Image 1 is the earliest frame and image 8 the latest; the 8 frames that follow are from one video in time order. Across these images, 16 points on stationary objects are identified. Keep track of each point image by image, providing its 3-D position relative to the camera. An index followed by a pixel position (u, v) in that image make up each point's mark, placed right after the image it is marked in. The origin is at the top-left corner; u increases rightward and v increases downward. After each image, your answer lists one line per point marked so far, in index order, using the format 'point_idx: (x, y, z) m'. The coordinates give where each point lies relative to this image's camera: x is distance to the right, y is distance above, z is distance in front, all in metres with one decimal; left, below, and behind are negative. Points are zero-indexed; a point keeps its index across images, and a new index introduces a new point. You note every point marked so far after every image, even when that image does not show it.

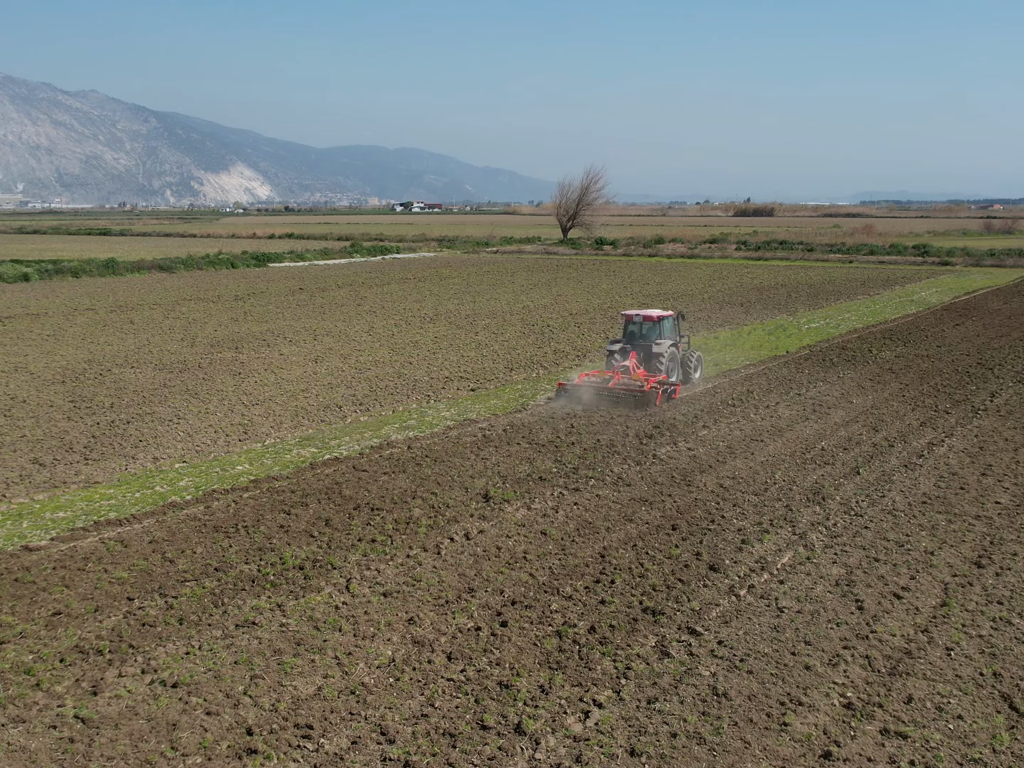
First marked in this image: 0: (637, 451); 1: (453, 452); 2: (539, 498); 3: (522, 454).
0: (+1.3, -0.7, +13.0) m
1: (-0.7, -0.7, +13.2) m
2: (+0.2, -1.0, +11.0) m
3: (+0.1, -0.8, +13.0) m
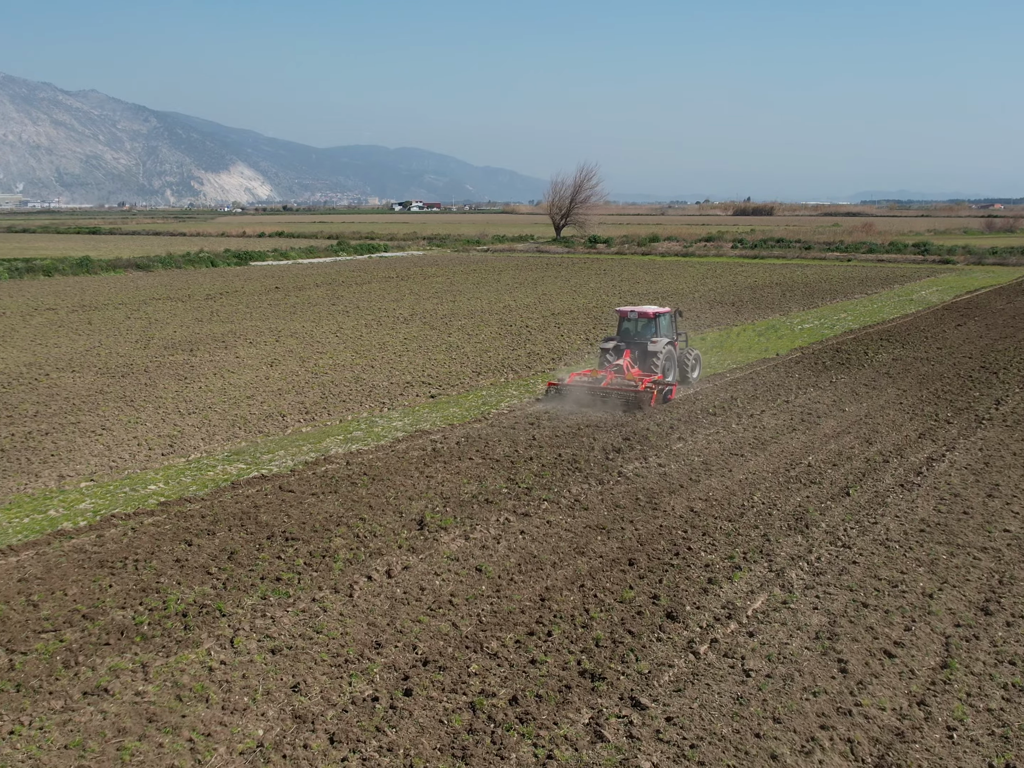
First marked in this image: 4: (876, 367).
0: (+0.9, -0.8, +11.6) m
1: (-1.1, -0.8, +11.8) m
2: (-0.3, -1.1, +9.6) m
3: (-0.4, -0.8, +11.6) m
4: (+5.6, +0.3, +18.9) m
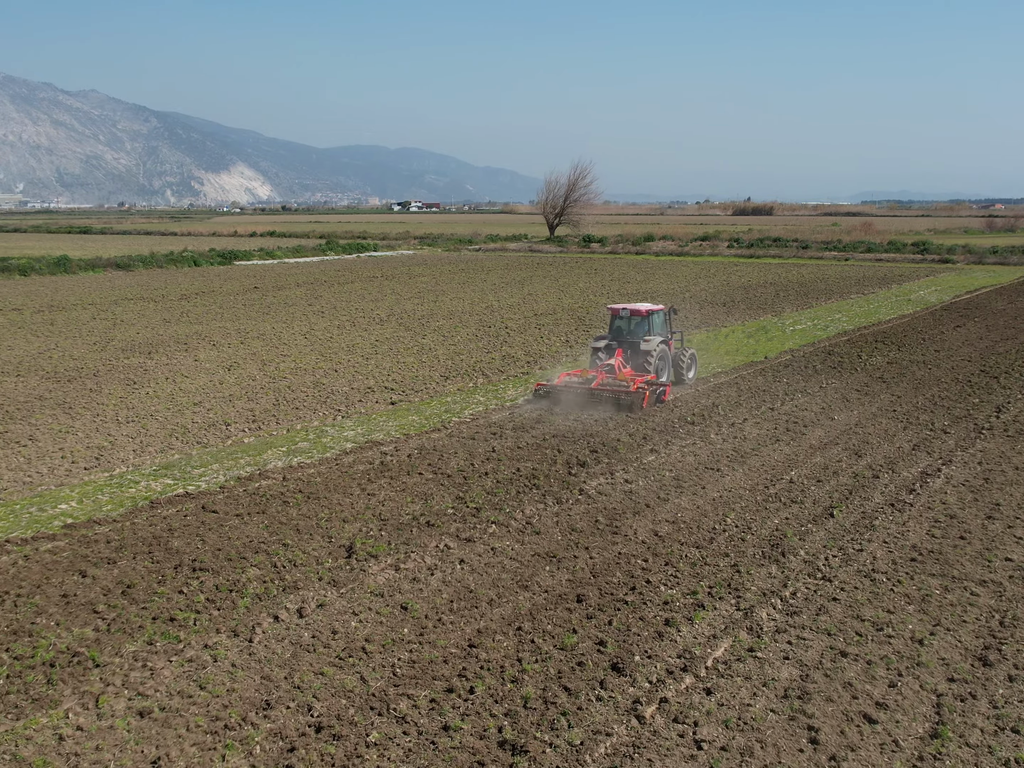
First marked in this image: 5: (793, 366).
0: (+0.4, -0.9, +10.6) m
1: (-1.6, -0.9, +10.7) m
2: (-0.7, -1.2, +8.6) m
3: (-0.8, -0.9, +10.5) m
4: (+5.2, +0.2, +17.8) m
5: (+4.2, +0.3, +18.5) m
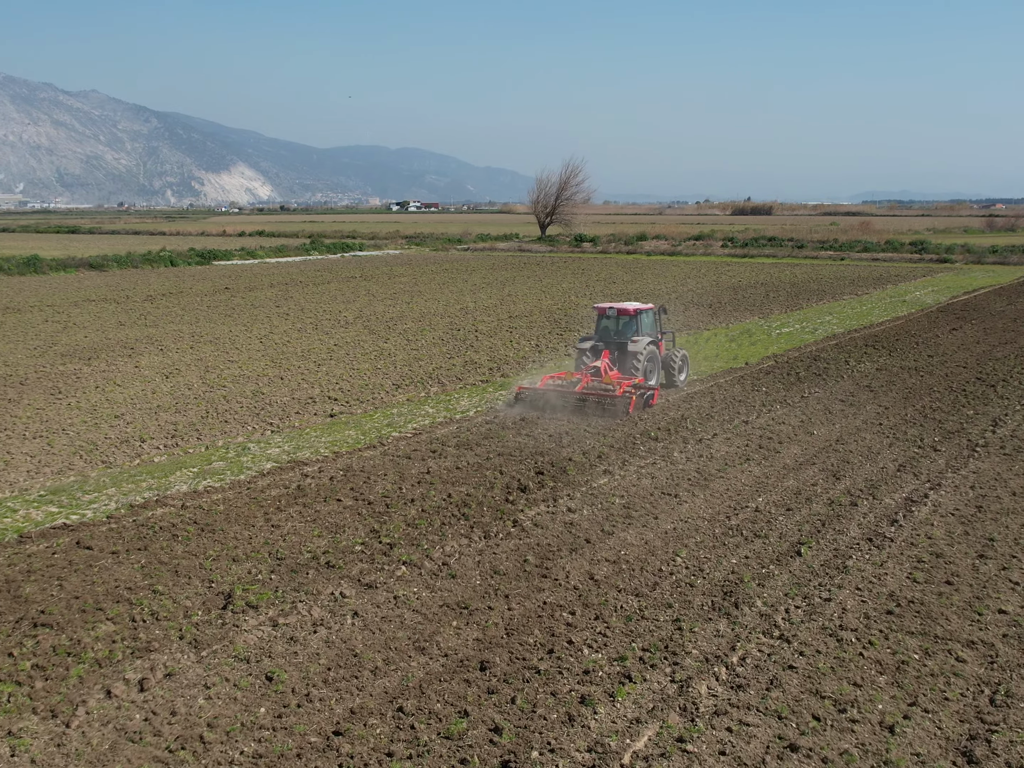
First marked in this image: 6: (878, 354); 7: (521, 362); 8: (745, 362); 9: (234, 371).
0: (-0.1, -1.0, +9.3) m
1: (-2.1, -1.0, +9.4) m
2: (-1.2, -1.3, +7.3) m
3: (-1.4, -1.0, +9.2) m
4: (+4.7, +0.1, +16.5) m
5: (+3.7, +0.2, +17.2) m
6: (+5.8, +0.5, +19.2) m
7: (+0.1, +0.3, +18.5) m
8: (+3.5, +0.3, +18.3) m
9: (-4.0, +0.2, +17.4) m
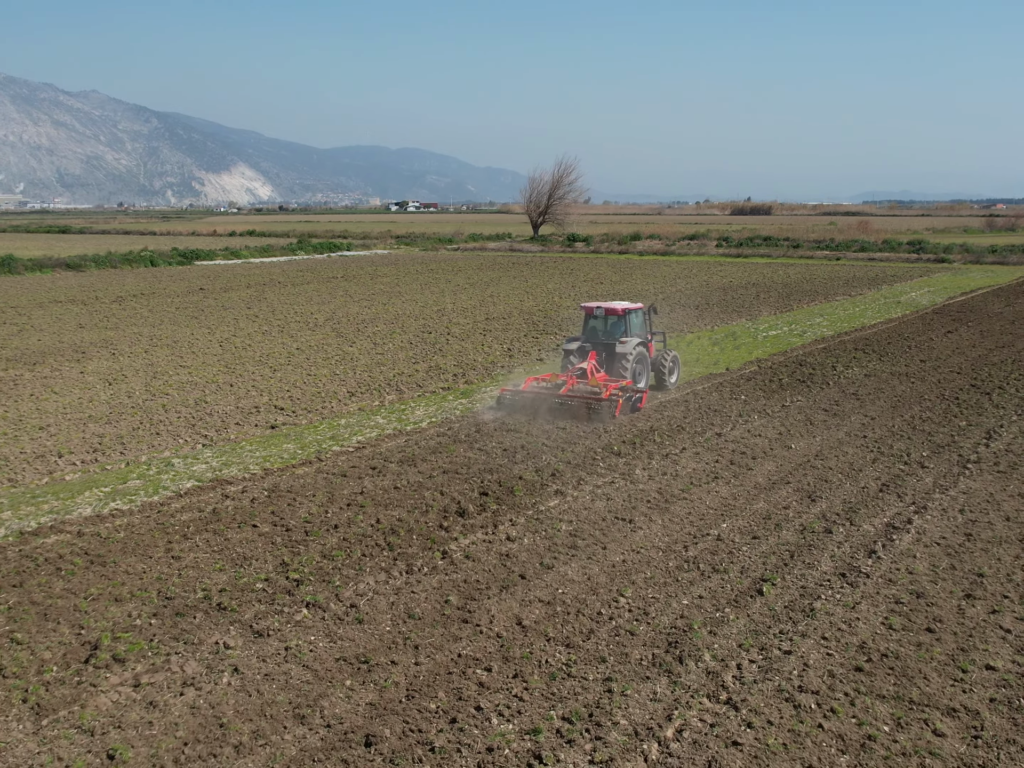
0: (-0.6, -1.1, +8.3) m
1: (-2.6, -1.1, +8.4) m
2: (-1.7, -1.4, +6.3) m
3: (-1.8, -1.1, +8.2) m
4: (+4.2, 0.0, +15.5) m
5: (+3.2, +0.1, +16.1) m
6: (+5.3, +0.4, +18.2) m
7: (-0.3, +0.2, +17.4) m
8: (+3.1, +0.2, +17.3) m
9: (-4.4, +0.1, +16.4) m
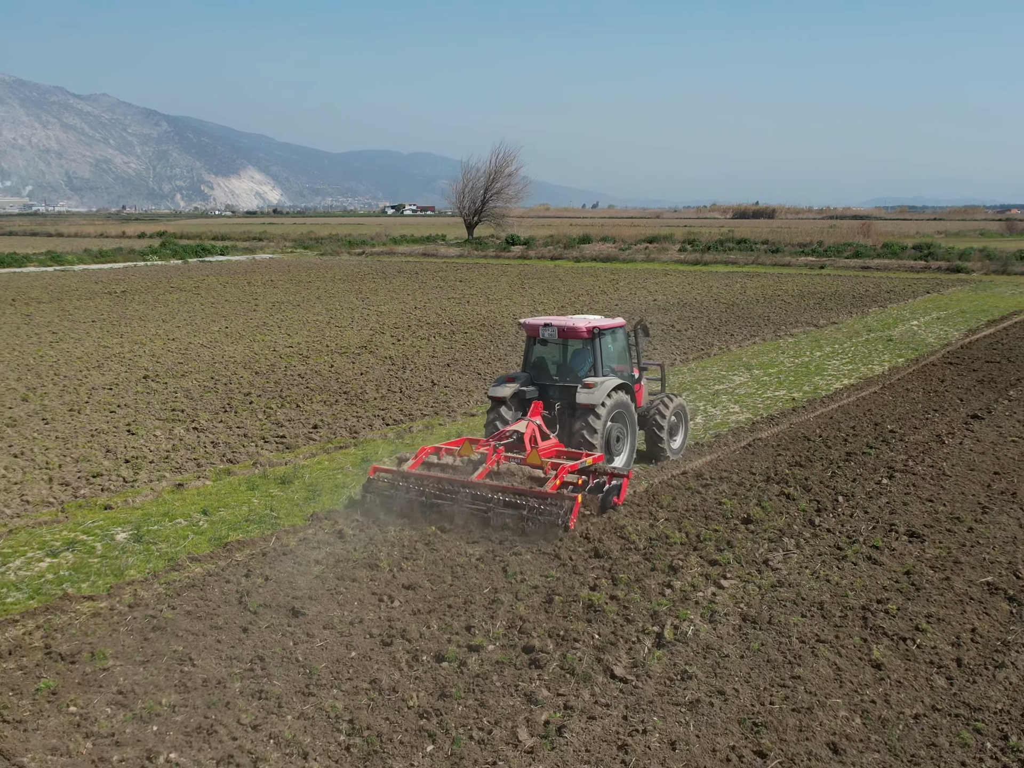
0: (-4.3, -2.2, -2.3) m
1: (-6.3, -2.2, -2.1) m
2: (-5.5, -2.5, -4.3) m
3: (-5.6, -2.3, -2.3) m
4: (+0.5, -1.2, +4.9) m
5: (-0.4, -1.1, +5.6) m
6: (+1.7, -0.8, +7.6) m
7: (-4.0, -0.9, +6.9) m
8: (-0.6, -1.0, +6.7) m
9: (-8.1, -1.1, +5.9) m
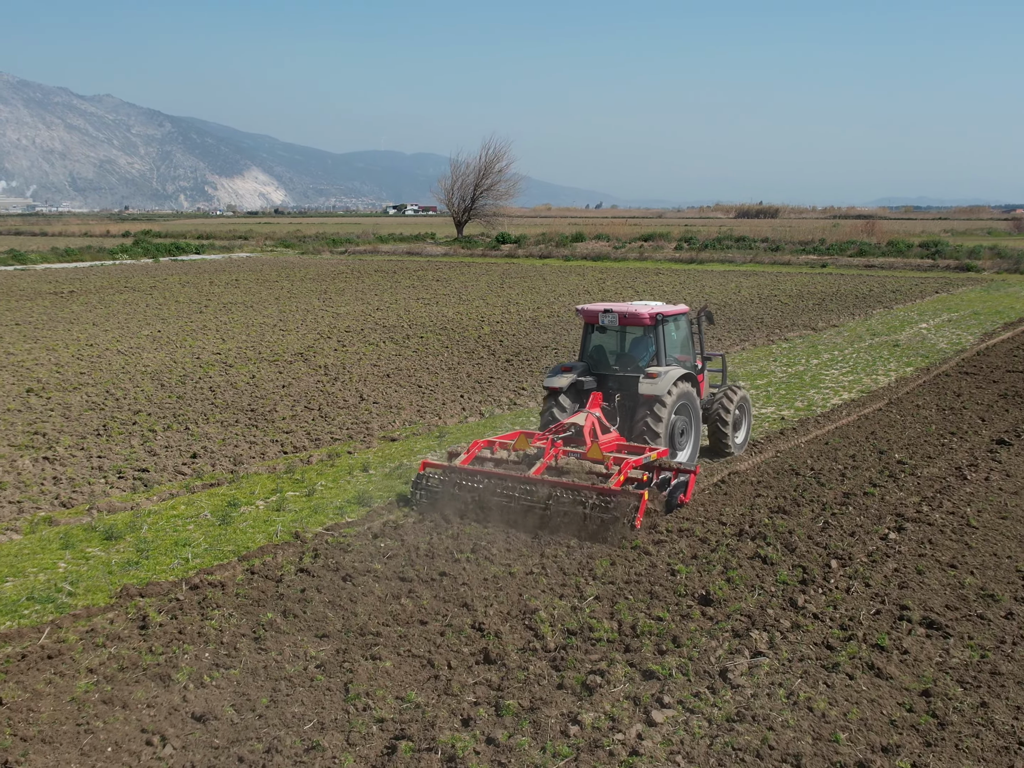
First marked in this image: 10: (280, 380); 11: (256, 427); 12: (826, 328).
0: (-4.9, -2.4, -4.2) m
1: (-6.9, -2.4, -4.0) m
2: (-6.1, -2.7, -6.2) m
3: (-6.2, -2.4, -4.2) m
4: (0.0, -1.3, +3.0) m
5: (-1.0, -1.3, +3.6) m
6: (+1.1, -0.9, +5.7) m
7: (-4.5, -1.1, +5.0) m
8: (-1.2, -1.1, +4.8) m
9: (-8.7, -1.2, +4.0) m
10: (-2.4, 0.0, +12.4) m
11: (-2.1, -0.3, +9.8) m
12: (+4.5, +0.8, +17.6) m
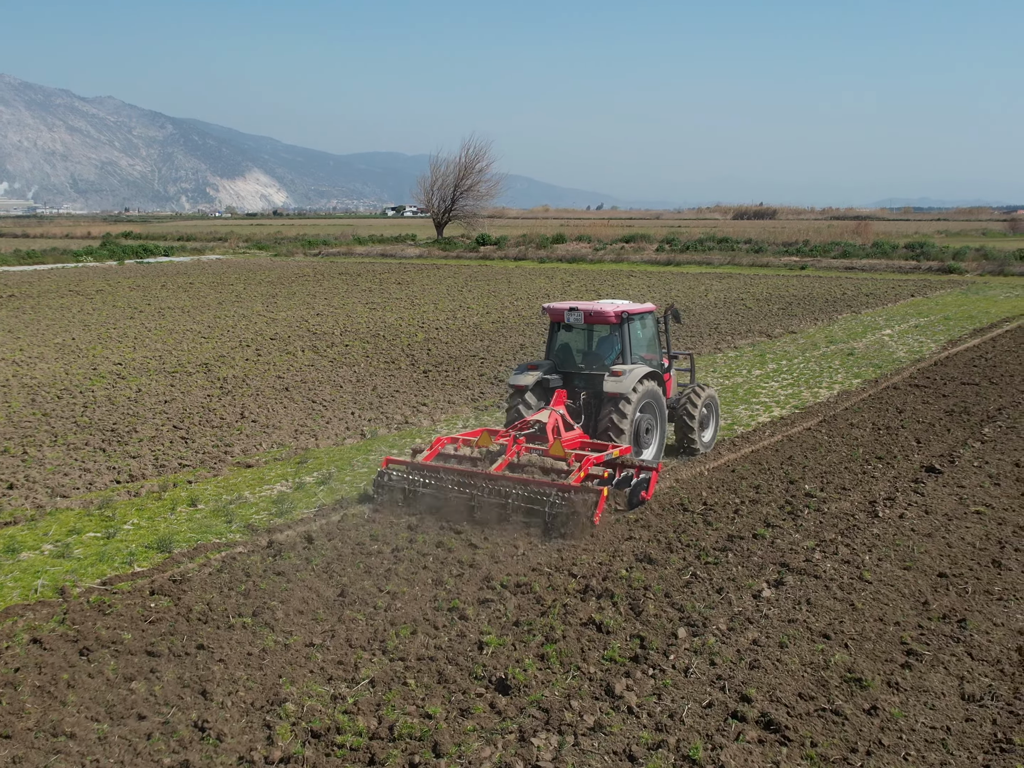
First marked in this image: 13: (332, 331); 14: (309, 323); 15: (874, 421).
0: (-5.8, -2.5, -5.2) m
1: (-7.8, -2.5, -5.0) m
2: (-7.0, -2.8, -7.2) m
3: (-7.1, -2.5, -5.2) m
4: (-0.9, -1.5, +1.9) m
5: (-1.9, -1.4, +2.6) m
6: (+0.2, -1.1, +4.6) m
7: (-5.4, -1.2, +4.0) m
8: (-2.0, -1.2, +3.8) m
9: (-9.5, -1.3, +3.0) m
10: (-3.3, -0.1, +11.4) m
11: (-3.0, -0.5, +8.8) m
12: (+3.6, +0.7, +16.6) m
13: (-2.6, +0.7, +17.3) m
14: (-3.2, +0.9, +18.5) m
15: (+2.9, -0.3, +9.9) m
